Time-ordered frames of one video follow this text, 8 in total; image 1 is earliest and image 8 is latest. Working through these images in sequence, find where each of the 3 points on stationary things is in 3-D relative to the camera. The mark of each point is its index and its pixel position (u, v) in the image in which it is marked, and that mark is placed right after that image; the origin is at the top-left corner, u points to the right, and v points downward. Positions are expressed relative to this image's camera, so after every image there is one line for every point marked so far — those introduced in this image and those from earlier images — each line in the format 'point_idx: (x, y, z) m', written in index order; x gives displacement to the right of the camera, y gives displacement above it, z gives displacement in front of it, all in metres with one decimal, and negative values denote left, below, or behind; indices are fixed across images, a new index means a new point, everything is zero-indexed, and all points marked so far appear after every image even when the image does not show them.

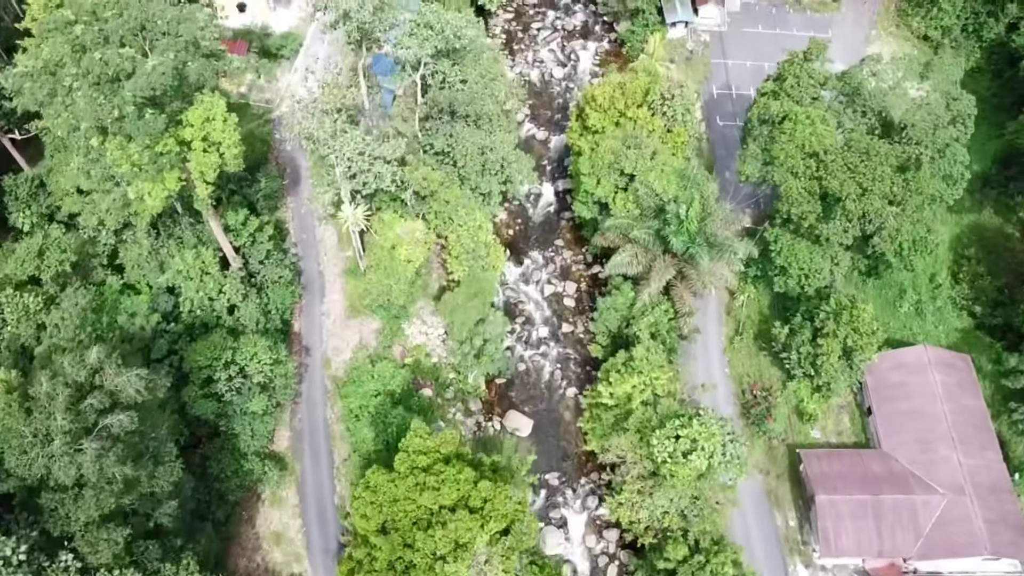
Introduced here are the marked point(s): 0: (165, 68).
0: (-8.6, +5.4, +19.9) m
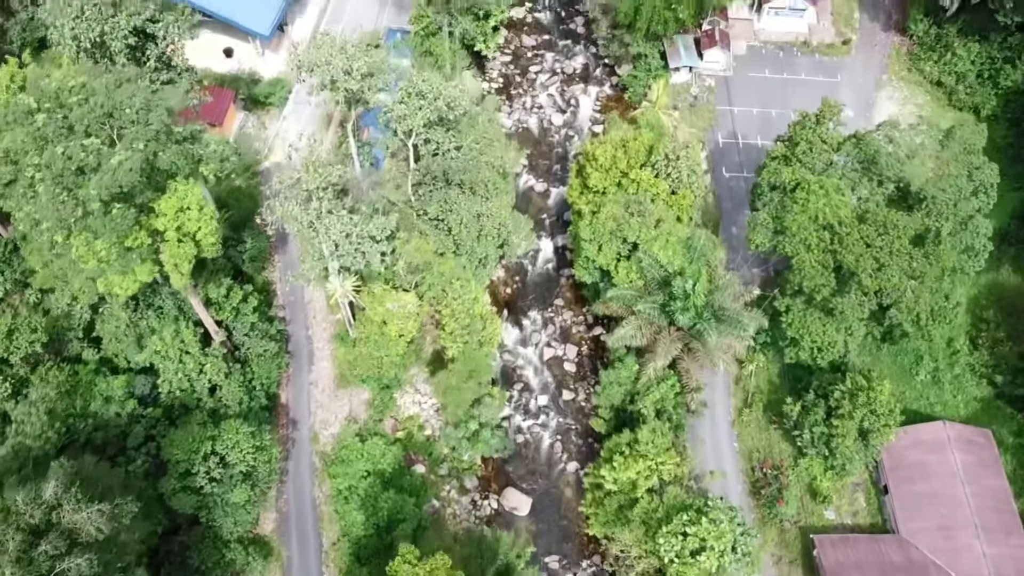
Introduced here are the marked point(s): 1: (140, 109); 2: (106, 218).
0: (-8.7, +2.8, +18.4) m
1: (-9.0, +4.3, +19.4) m
2: (-9.4, +1.6, +18.6) m
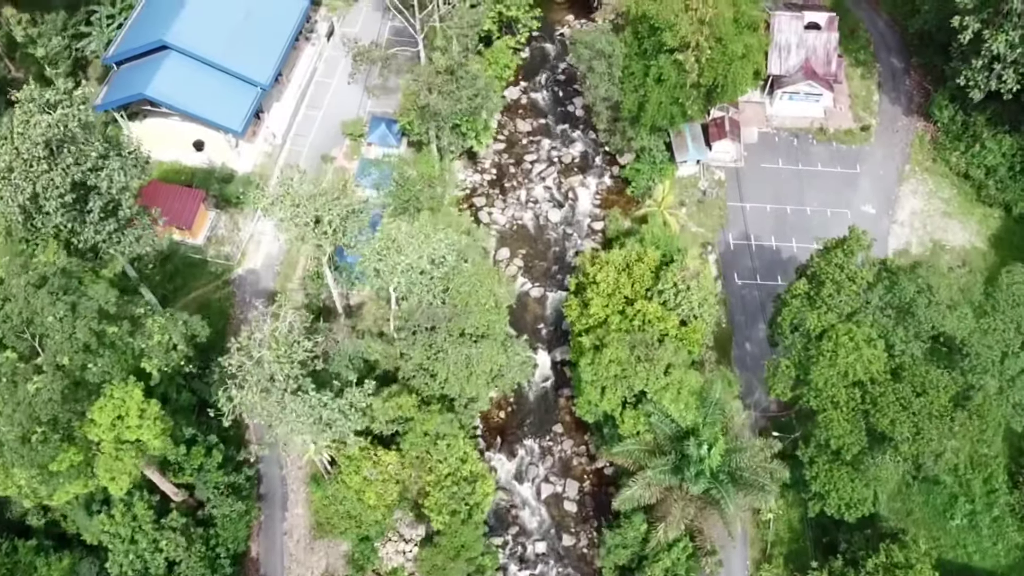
0: (-8.9, -1.9, +15.6) m
1: (-9.2, -0.4, +16.6) m
2: (-9.6, -3.1, +15.8) m
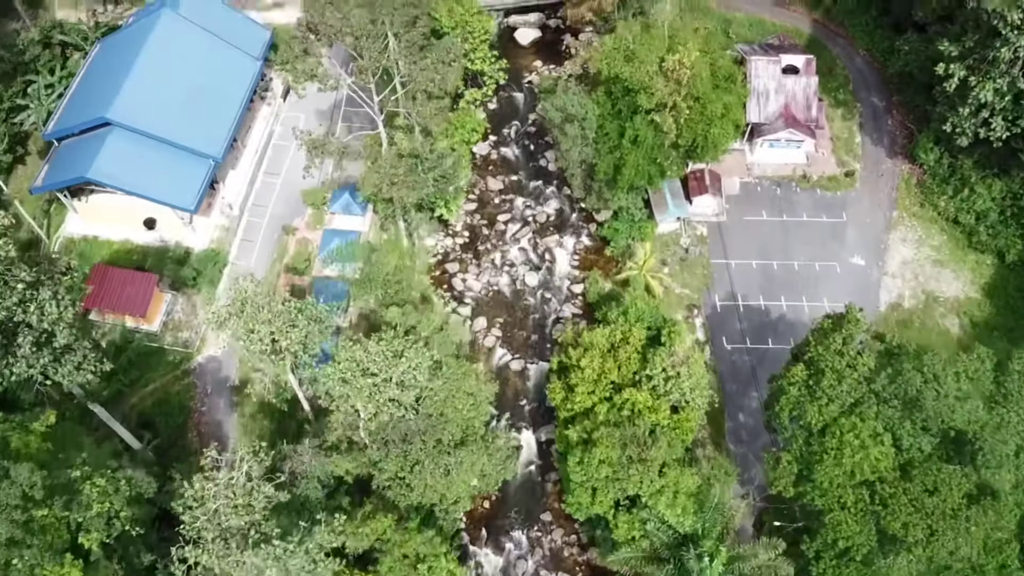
0: (-9.1, -5.2, +13.6) m
1: (-9.5, -3.8, +14.6) m
2: (-9.8, -6.5, +13.8) m
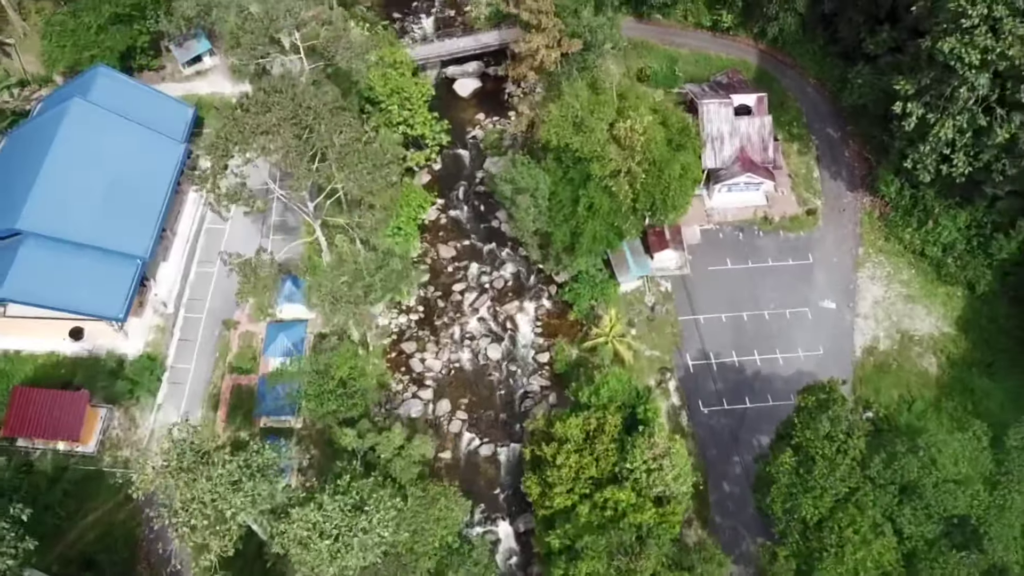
0: (-9.1, -8.9, +11.4) m
1: (-9.6, -7.5, +12.3) m
2: (-9.6, -10.3, +11.5) m
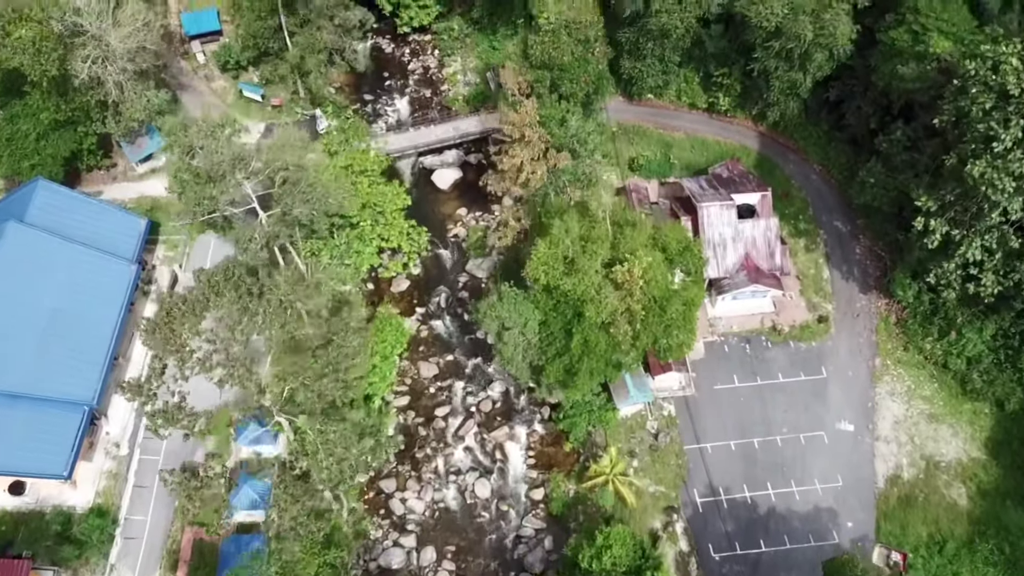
0: (-8.9, -13.8, +8.3) m
1: (-9.6, -12.4, +9.3) m
2: (-9.5, -15.1, +8.5) m
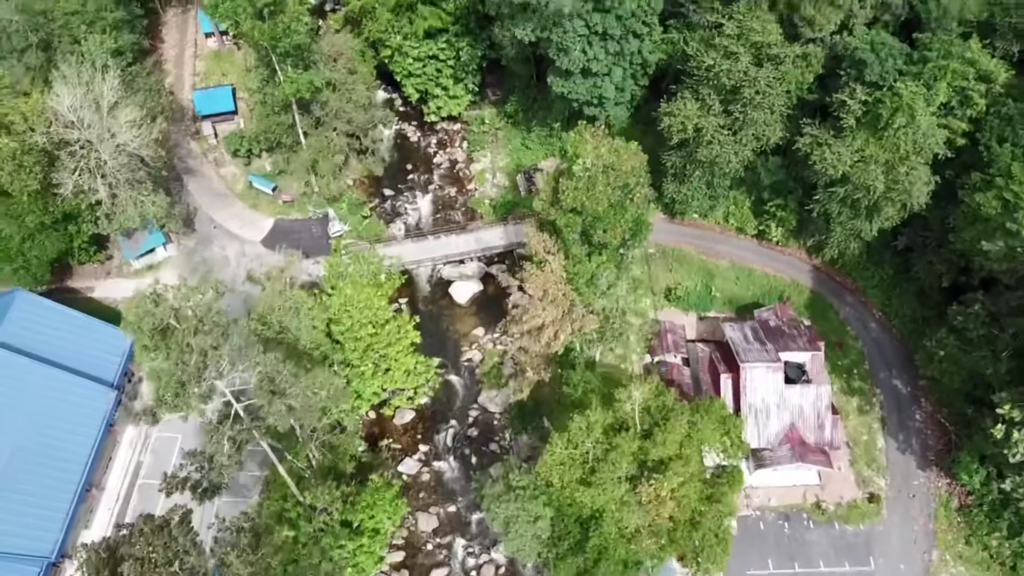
0: (-10.2, -18.3, +5.5) m
1: (-10.7, -16.9, +6.5) m
2: (-10.8, -19.6, +5.7) m
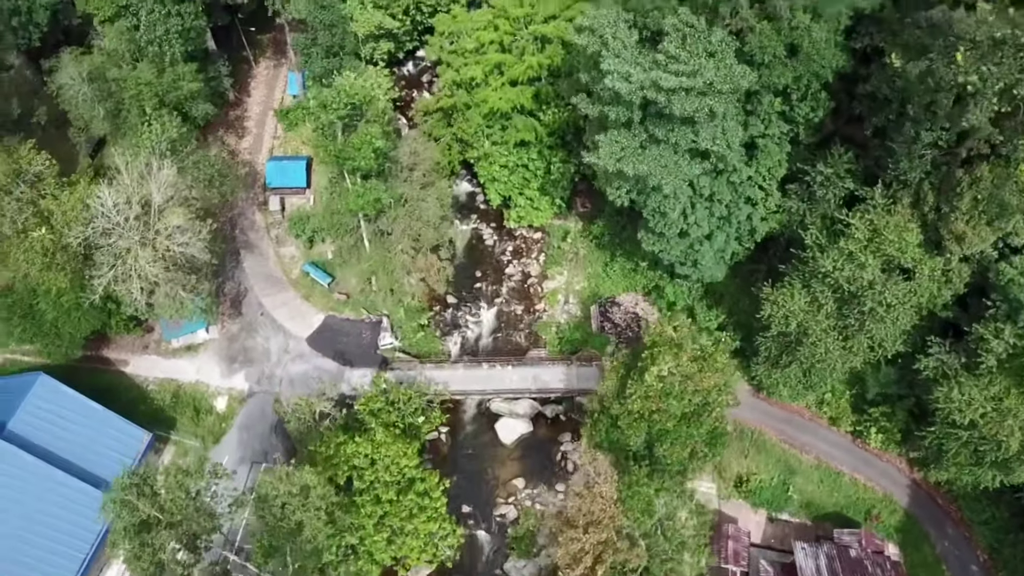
0: (-13.8, -21.6, +3.5) m
1: (-13.9, -20.1, +4.5) m
2: (-14.6, -22.8, +3.7) m
